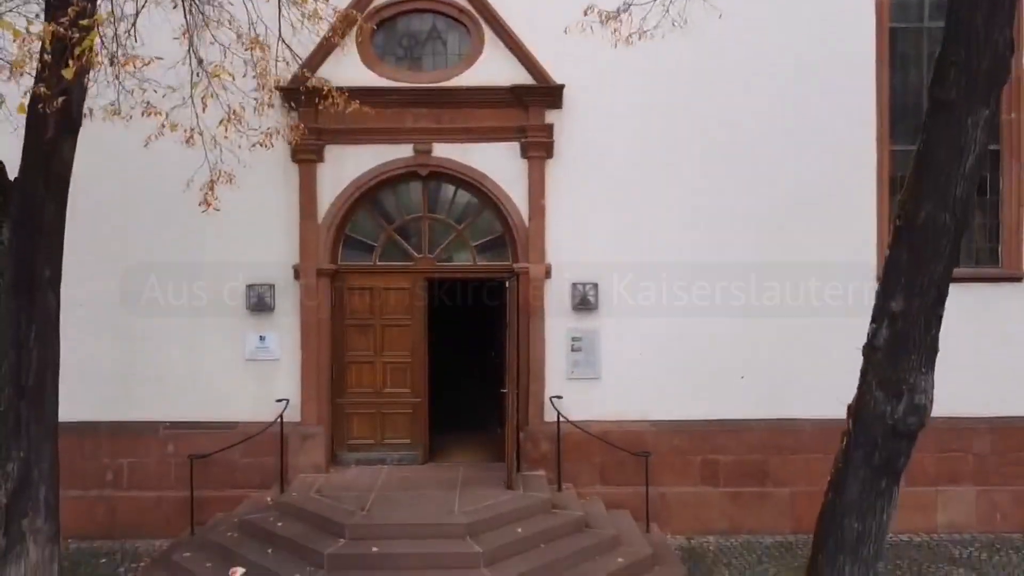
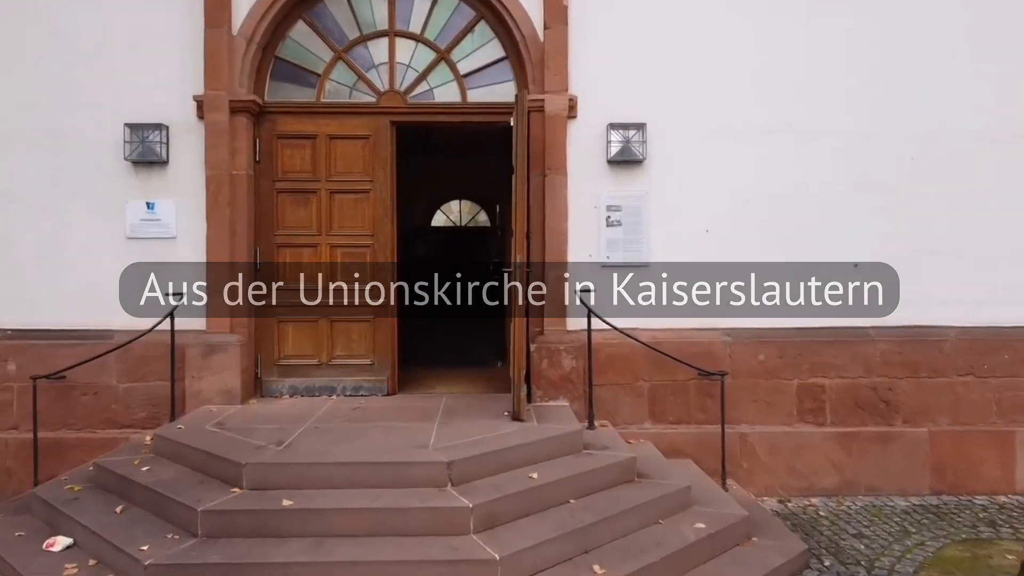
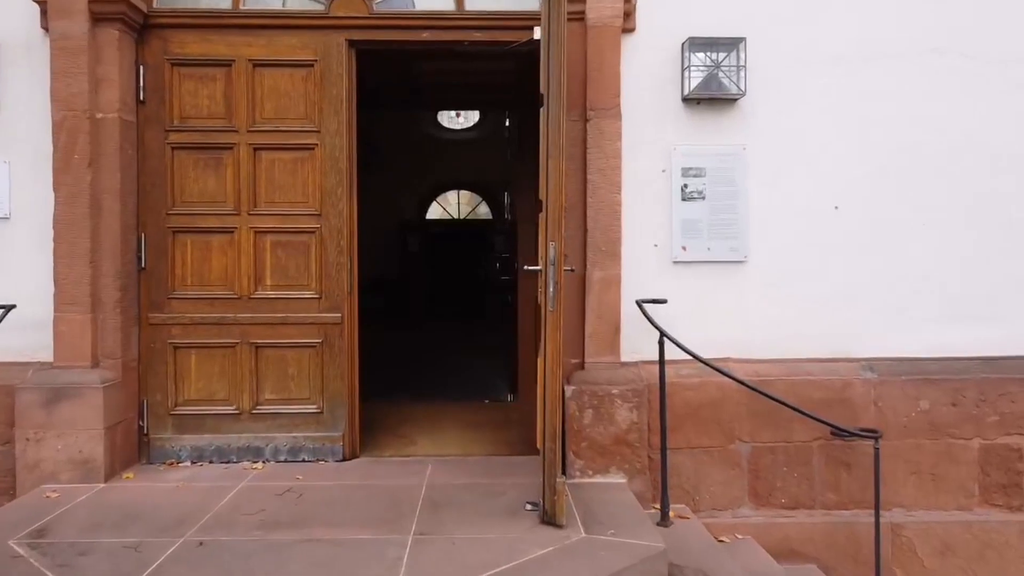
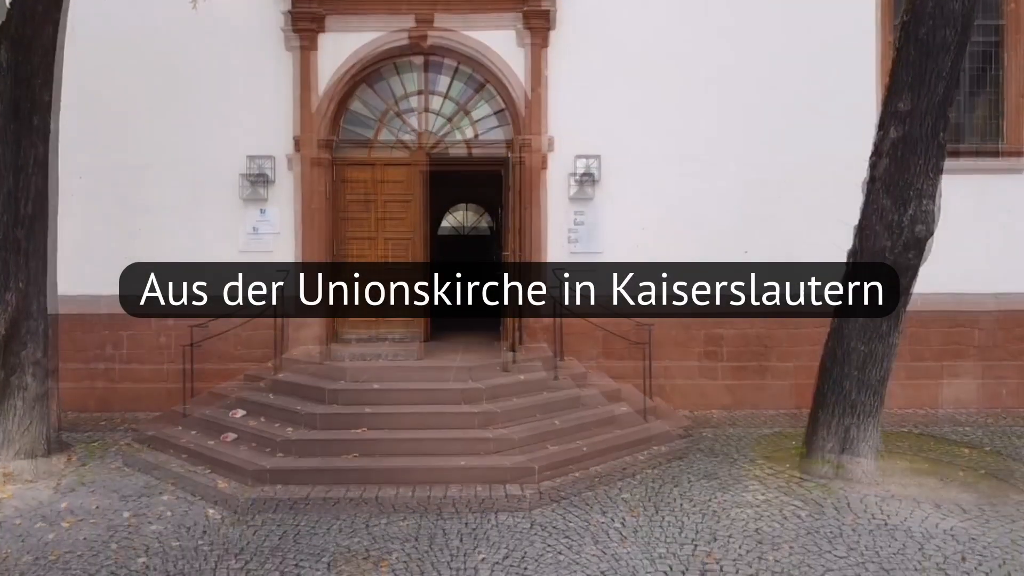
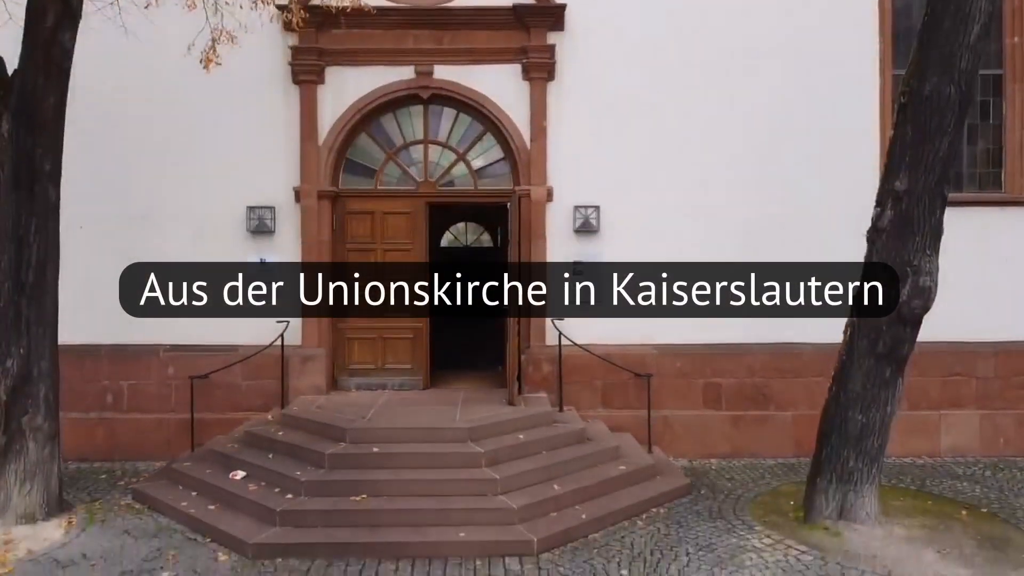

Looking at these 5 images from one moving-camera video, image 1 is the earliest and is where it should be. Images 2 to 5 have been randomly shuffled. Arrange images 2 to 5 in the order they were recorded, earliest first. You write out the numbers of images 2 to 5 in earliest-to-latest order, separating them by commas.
5, 4, 2, 3
